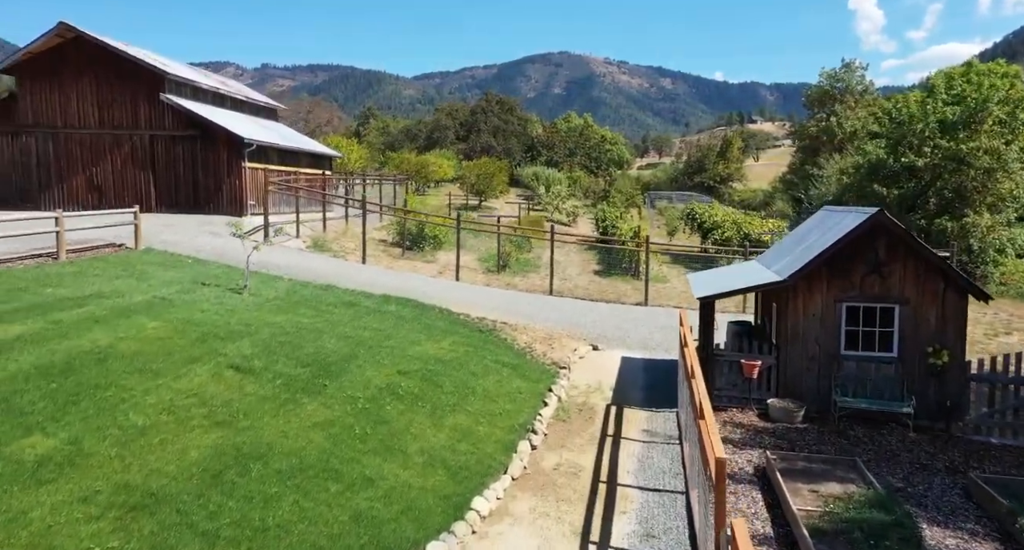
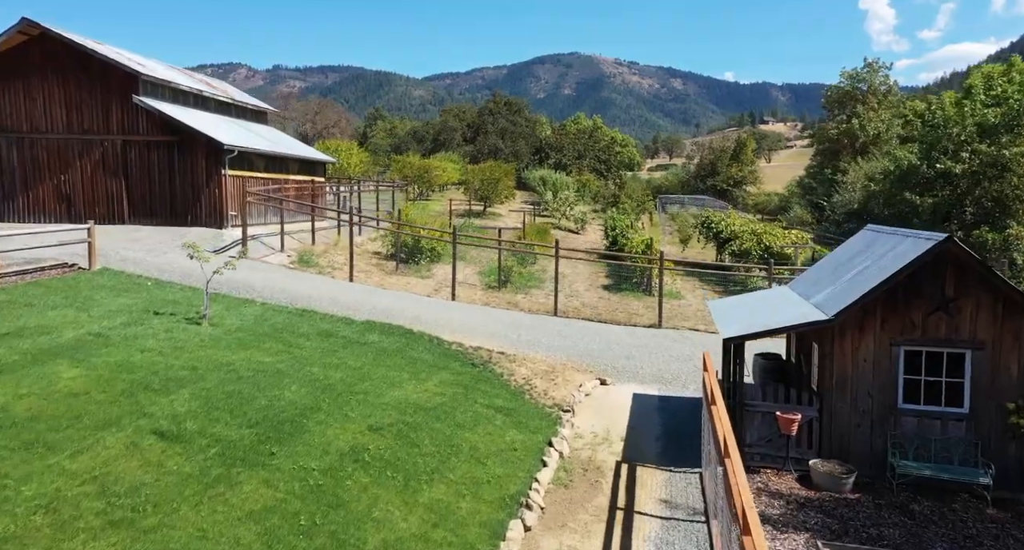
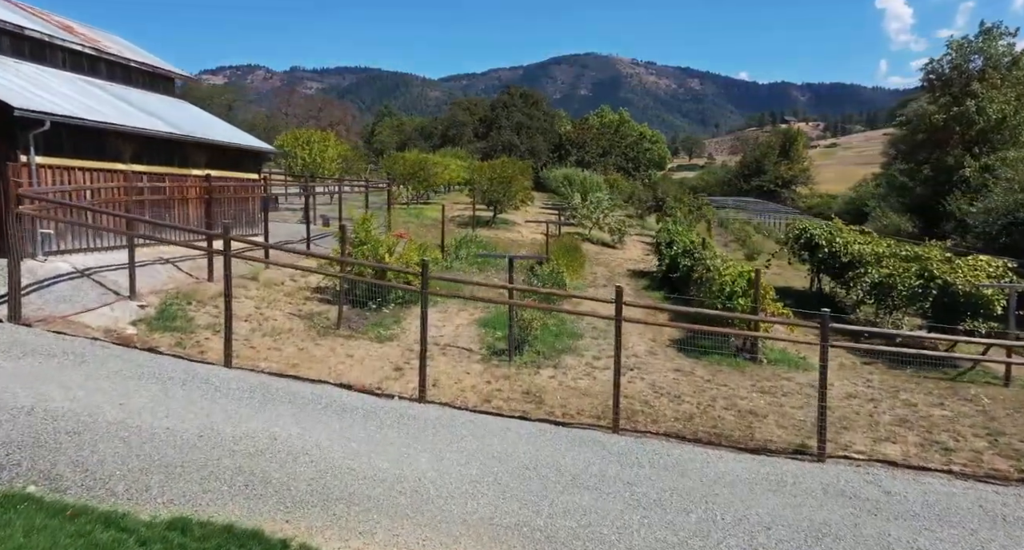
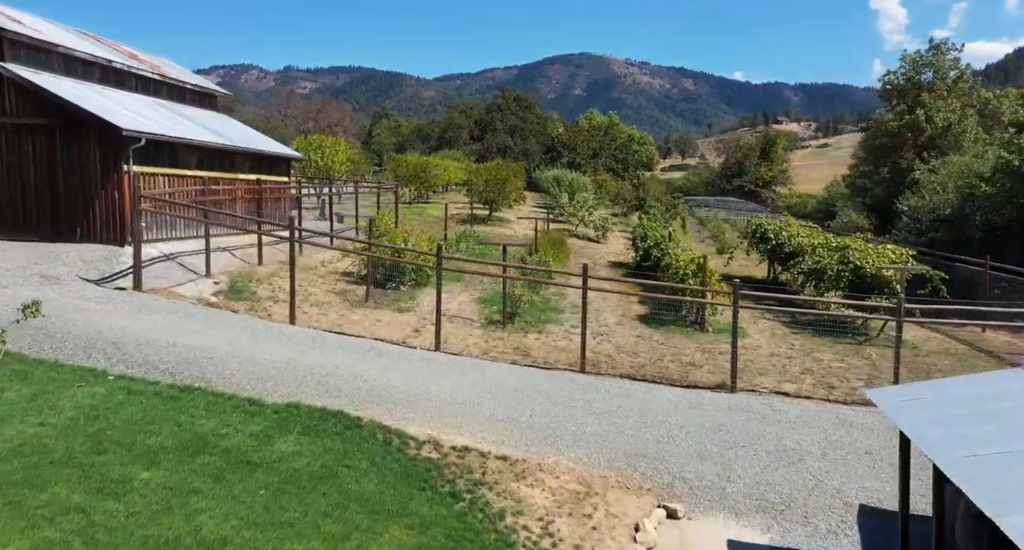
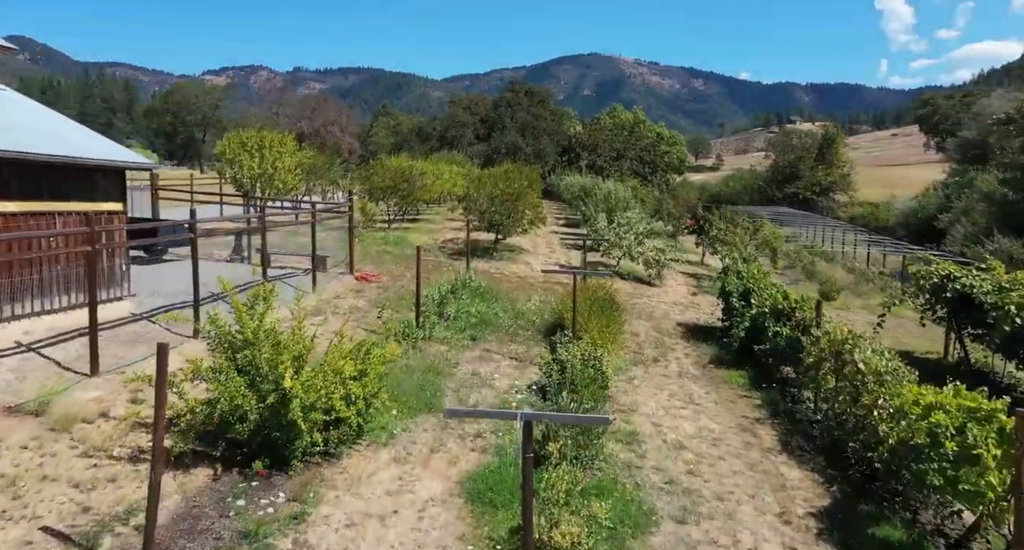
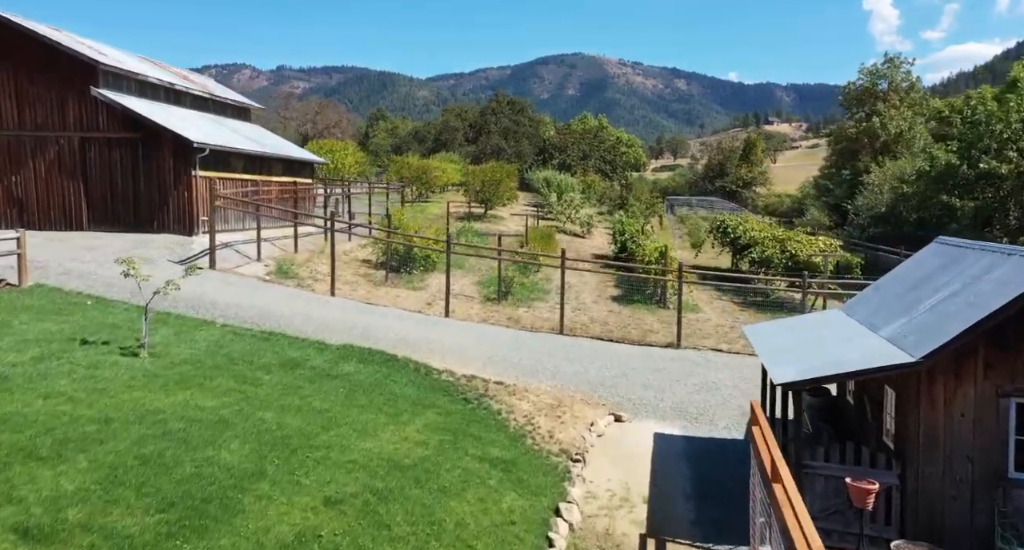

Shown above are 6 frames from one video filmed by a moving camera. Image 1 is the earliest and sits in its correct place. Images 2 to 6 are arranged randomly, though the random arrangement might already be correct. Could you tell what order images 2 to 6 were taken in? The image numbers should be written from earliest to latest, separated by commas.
2, 6, 4, 3, 5
